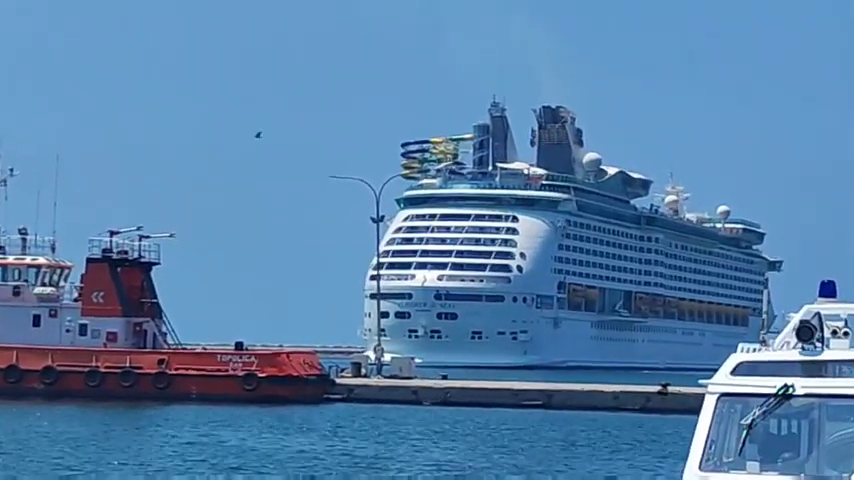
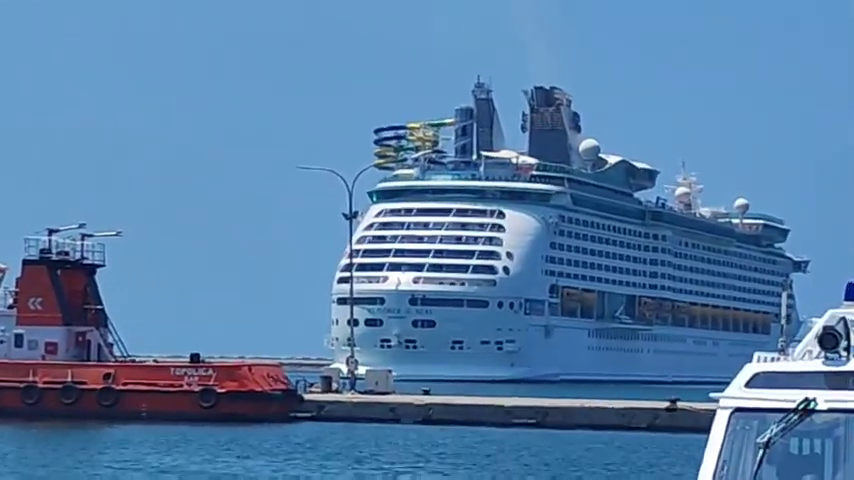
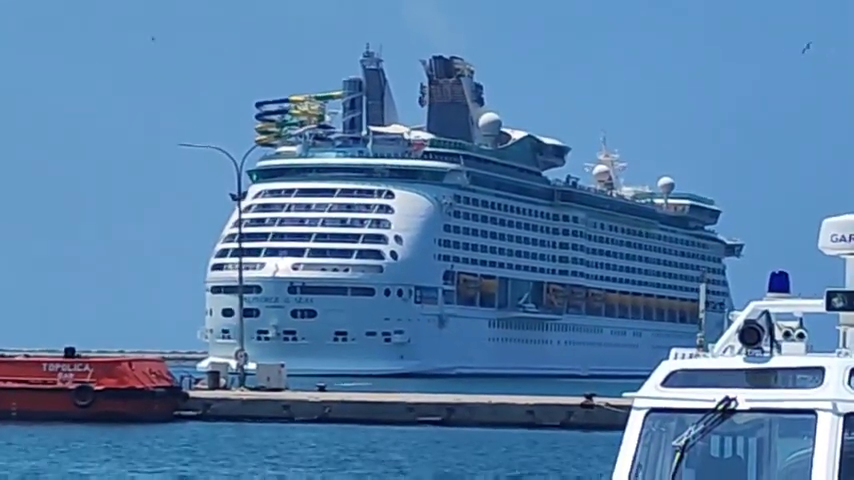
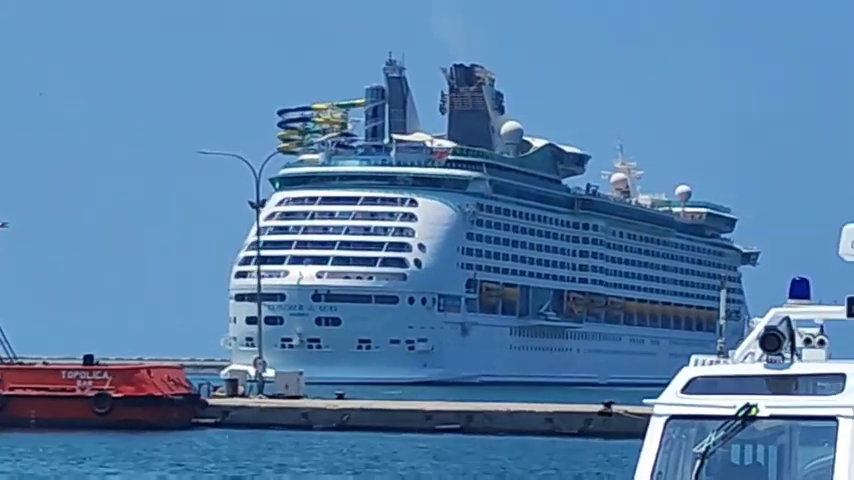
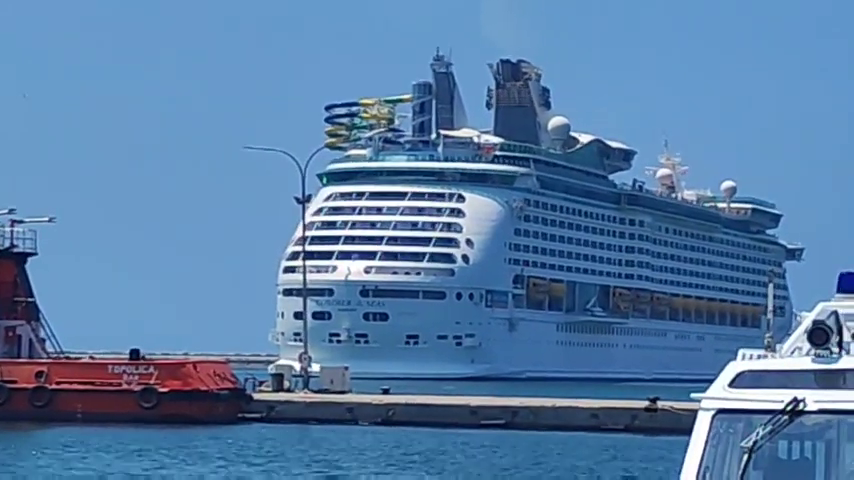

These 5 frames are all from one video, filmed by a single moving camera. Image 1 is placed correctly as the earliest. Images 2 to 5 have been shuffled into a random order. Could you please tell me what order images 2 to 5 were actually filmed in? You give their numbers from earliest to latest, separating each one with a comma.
2, 5, 4, 3
